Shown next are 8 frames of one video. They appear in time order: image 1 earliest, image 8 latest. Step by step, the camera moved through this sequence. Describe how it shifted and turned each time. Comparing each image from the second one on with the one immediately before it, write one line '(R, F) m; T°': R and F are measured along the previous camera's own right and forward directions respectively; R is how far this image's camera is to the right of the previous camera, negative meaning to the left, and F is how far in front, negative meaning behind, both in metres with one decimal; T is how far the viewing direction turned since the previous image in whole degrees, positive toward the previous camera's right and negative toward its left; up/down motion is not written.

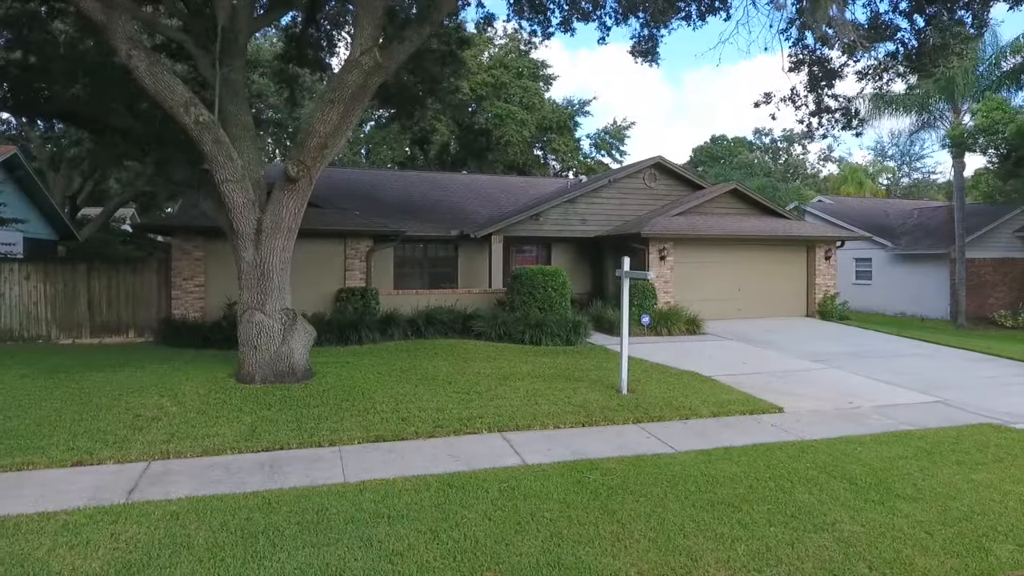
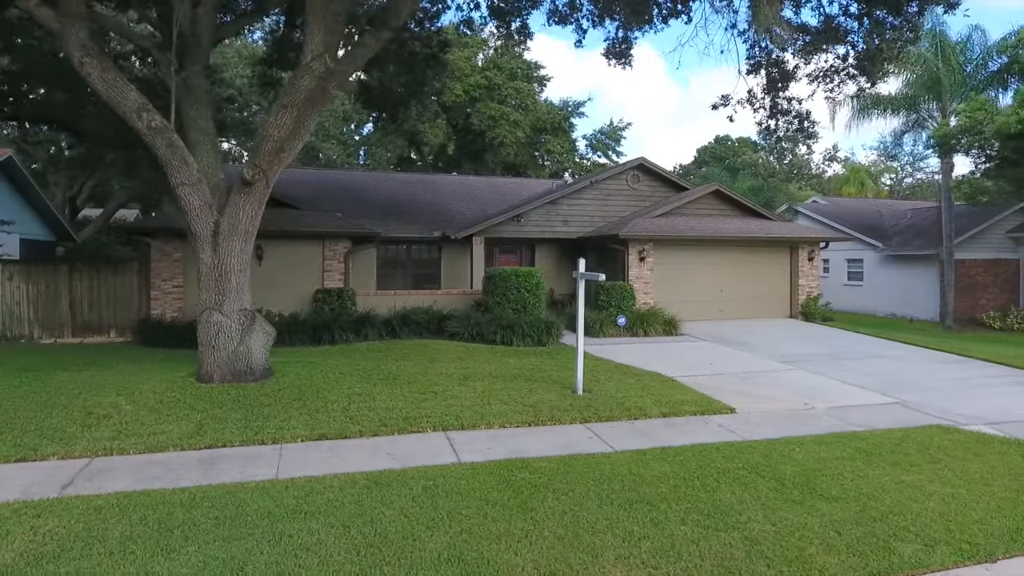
(+0.8, -0.1) m; -1°
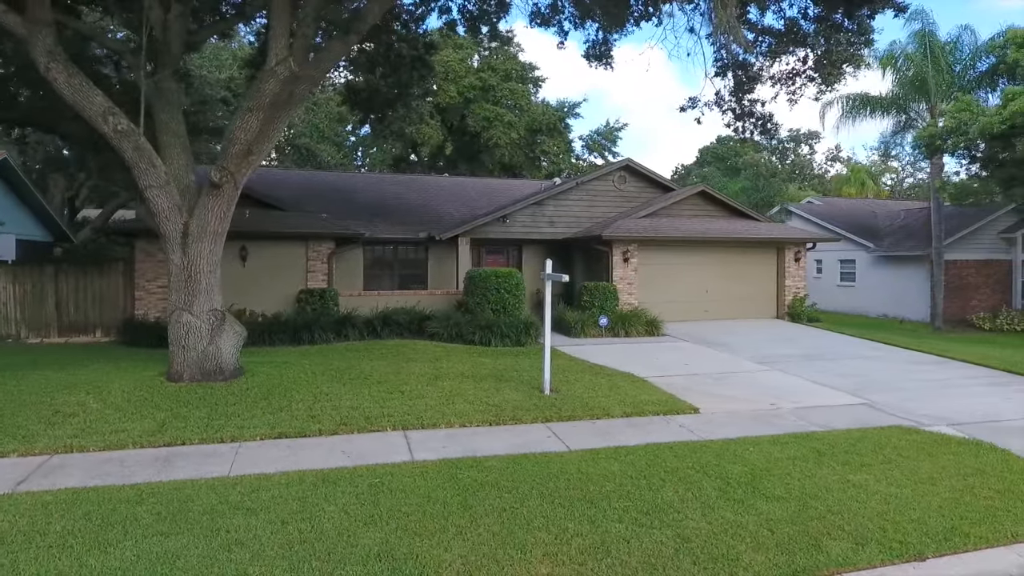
(+0.6, -0.1) m; -1°
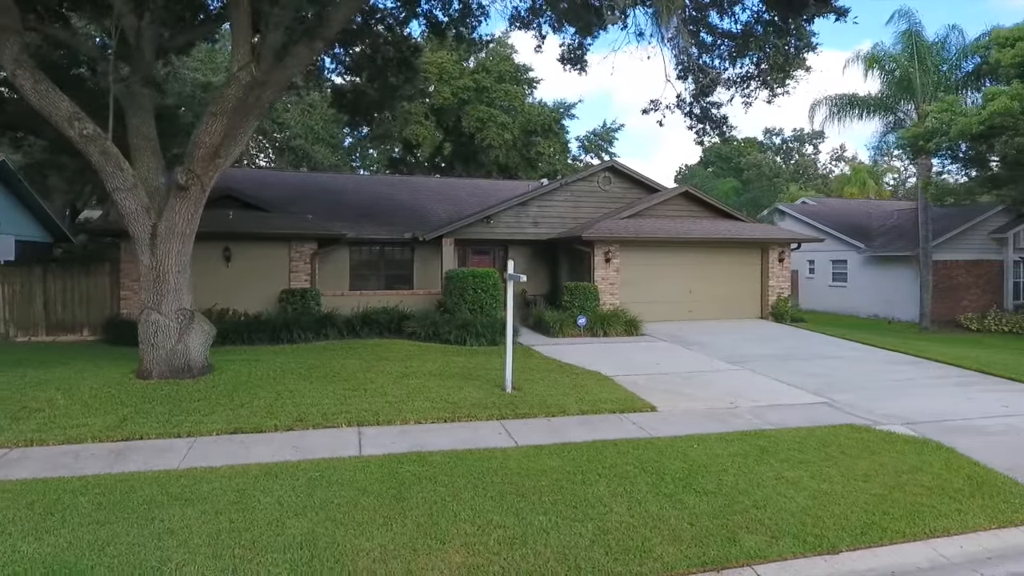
(+0.7, -0.2) m; -1°
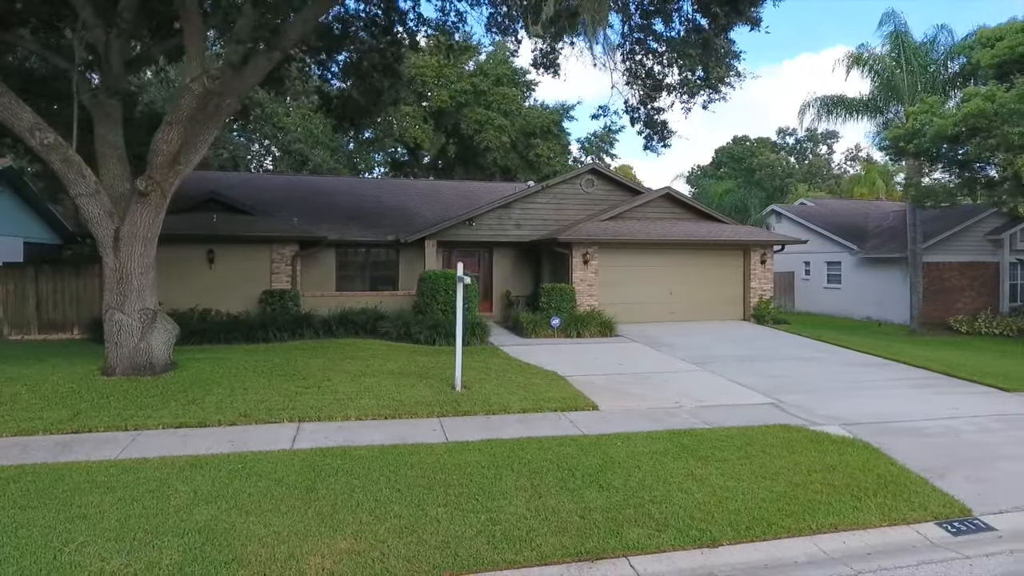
(+1.1, -0.2) m; -2°
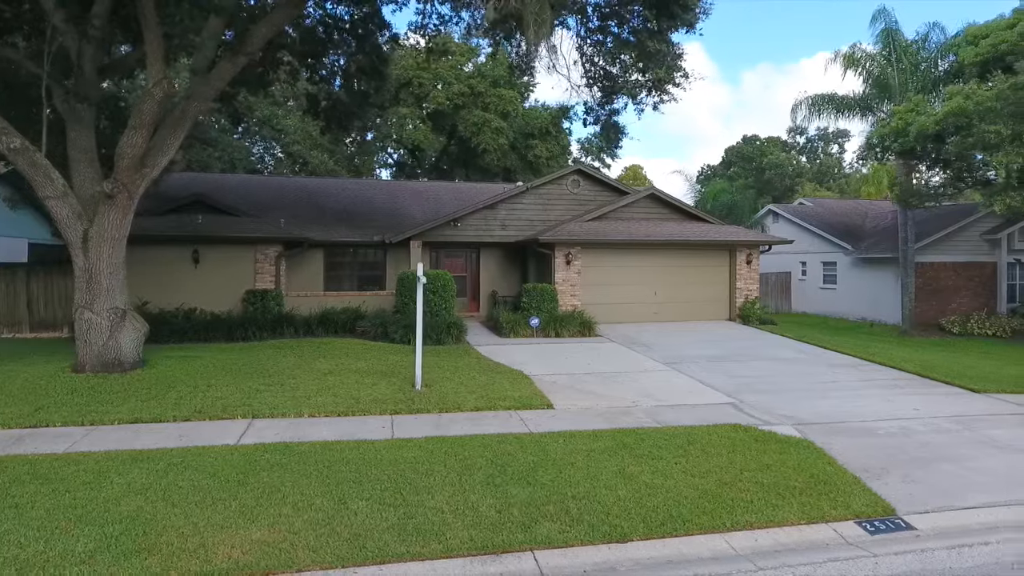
(+0.9, -0.1) m; -1°
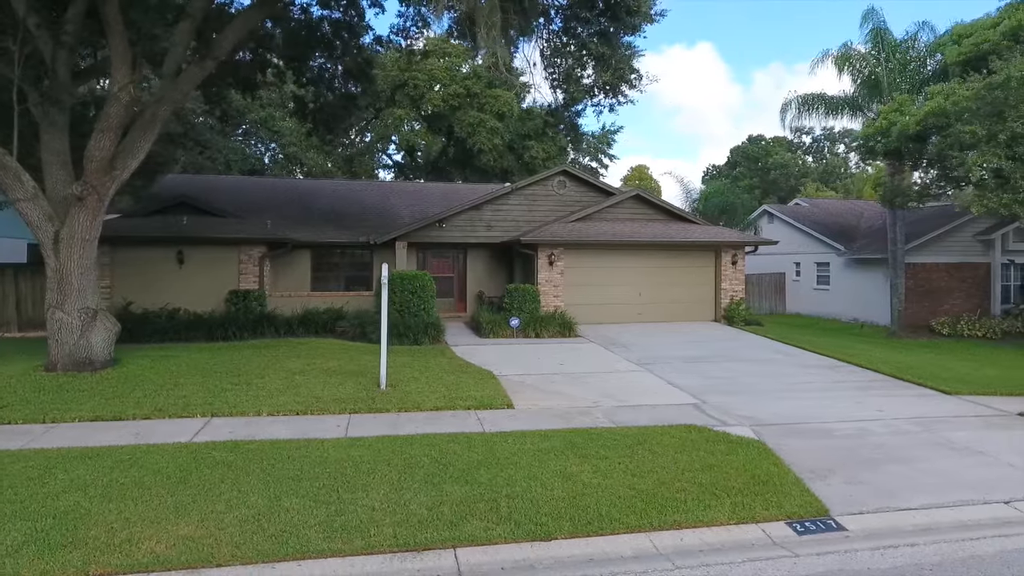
(+0.7, -0.1) m; -1°
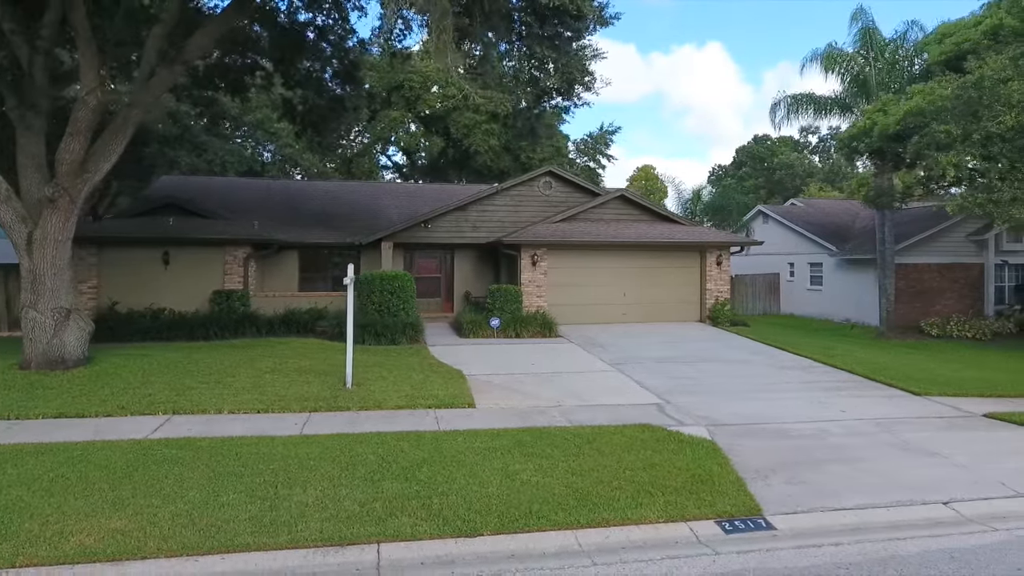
(+0.7, -0.1) m; -1°
